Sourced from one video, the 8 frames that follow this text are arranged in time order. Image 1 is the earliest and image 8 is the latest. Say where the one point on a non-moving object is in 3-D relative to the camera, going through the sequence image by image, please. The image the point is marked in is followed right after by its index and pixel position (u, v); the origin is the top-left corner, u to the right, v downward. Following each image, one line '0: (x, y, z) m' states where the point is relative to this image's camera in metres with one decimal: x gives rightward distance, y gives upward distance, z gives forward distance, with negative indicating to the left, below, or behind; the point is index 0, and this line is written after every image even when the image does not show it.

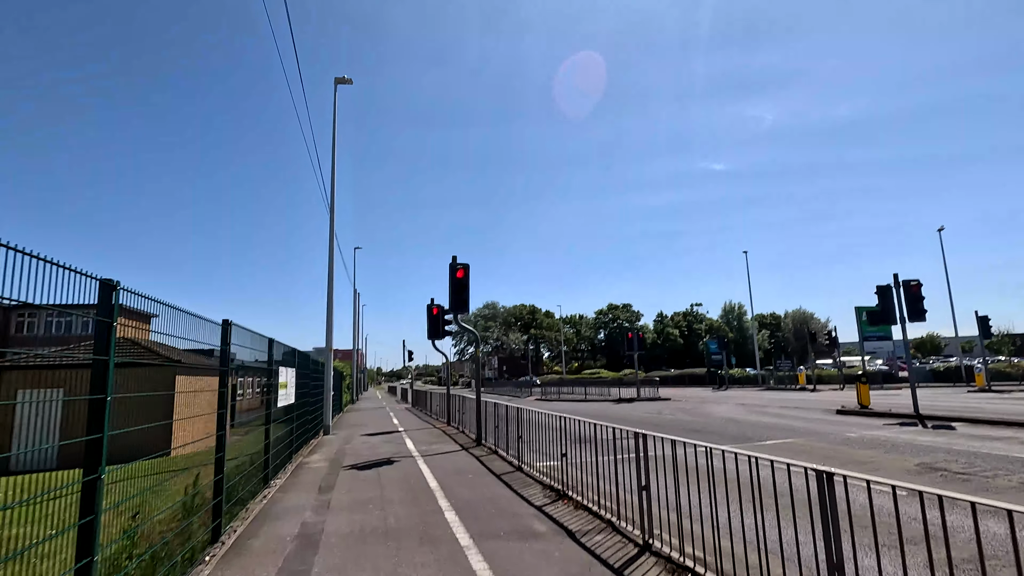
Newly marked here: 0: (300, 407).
0: (-5.1, -2.8, +14.1) m
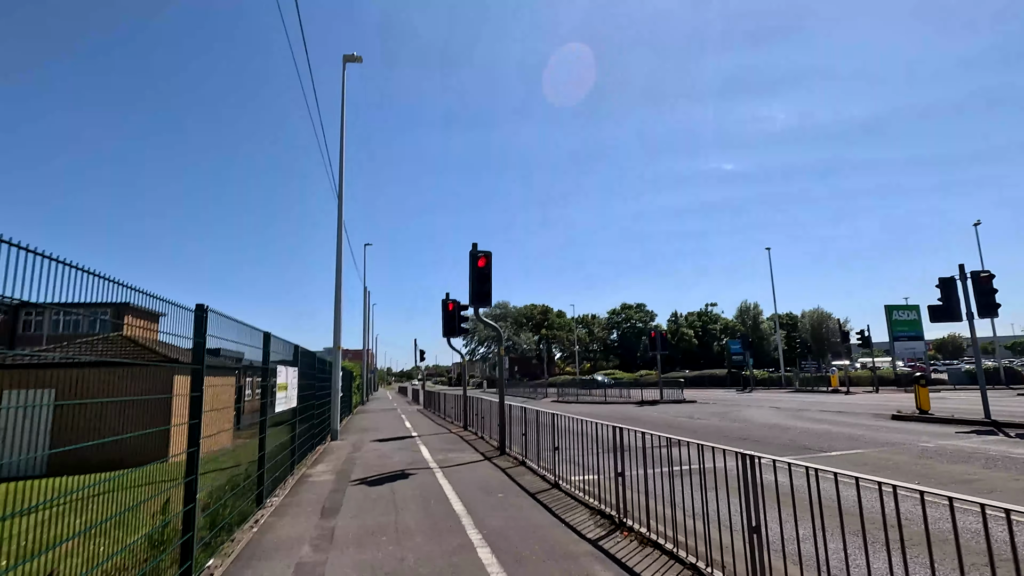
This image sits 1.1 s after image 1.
0: (-4.5, -2.6, +12.7) m
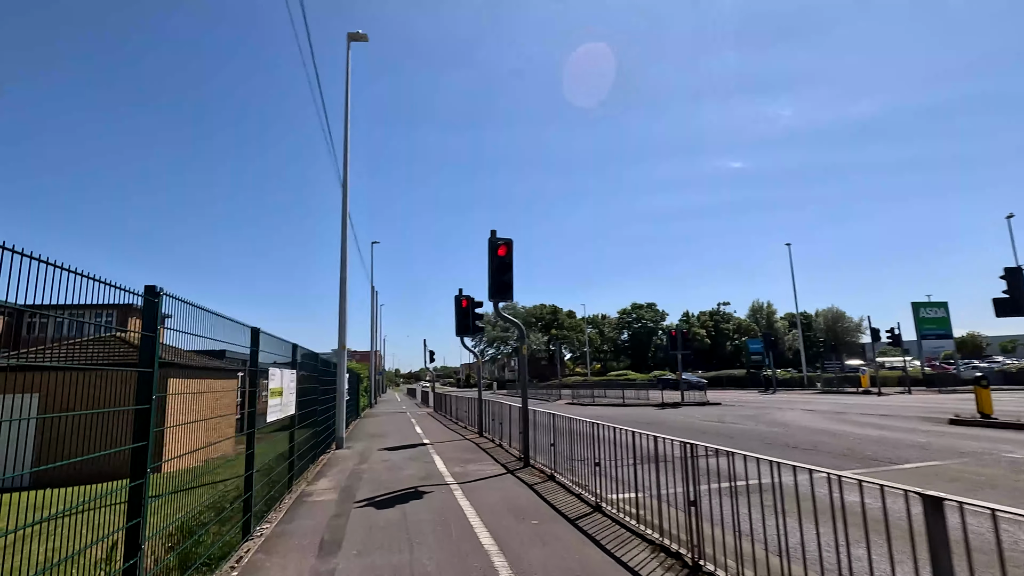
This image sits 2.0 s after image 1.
0: (-4.0, -2.5, +11.5) m
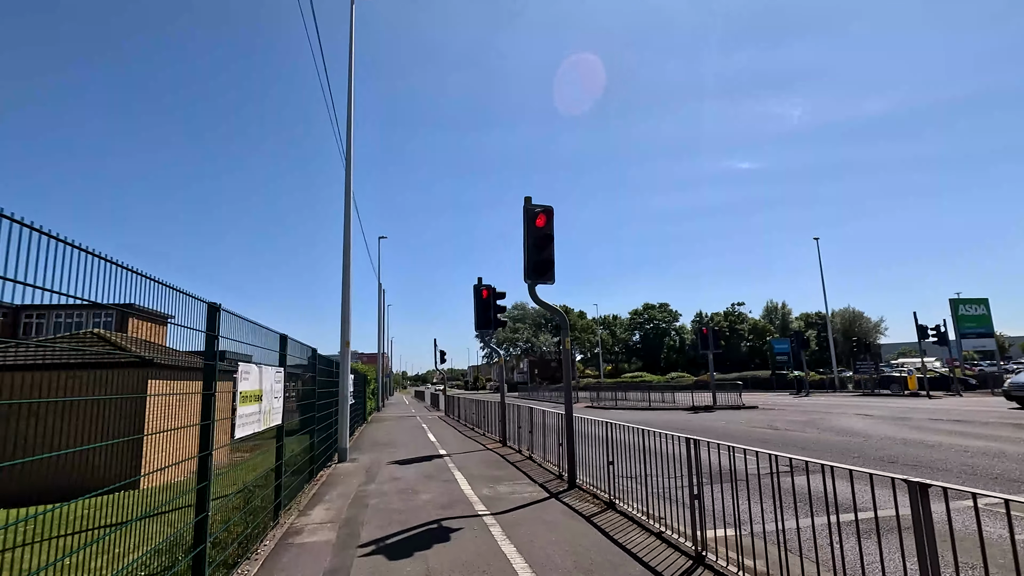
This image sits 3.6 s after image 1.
0: (-3.4, -2.2, +9.5) m
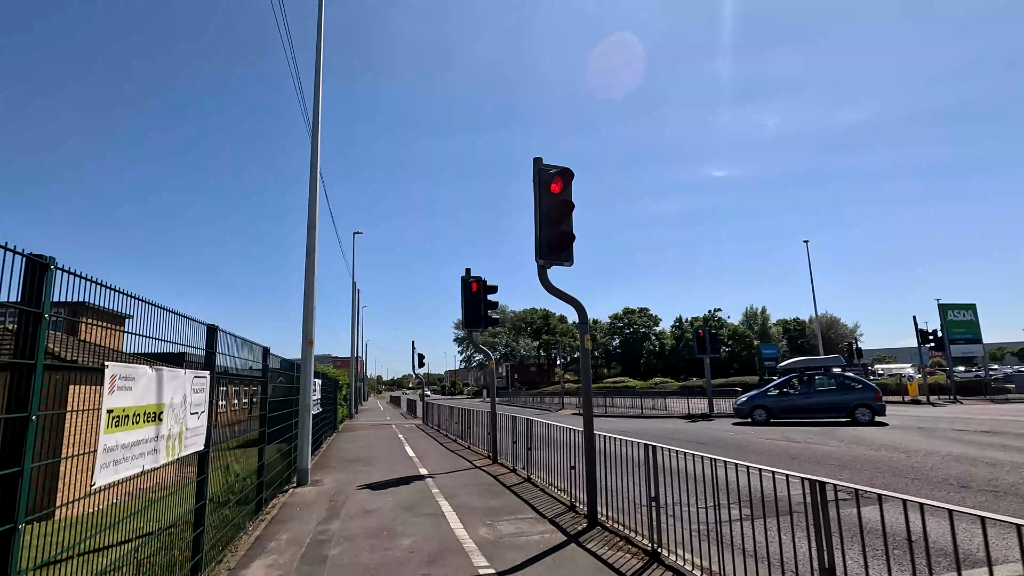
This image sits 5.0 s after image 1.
0: (-3.4, -2.0, +7.5) m
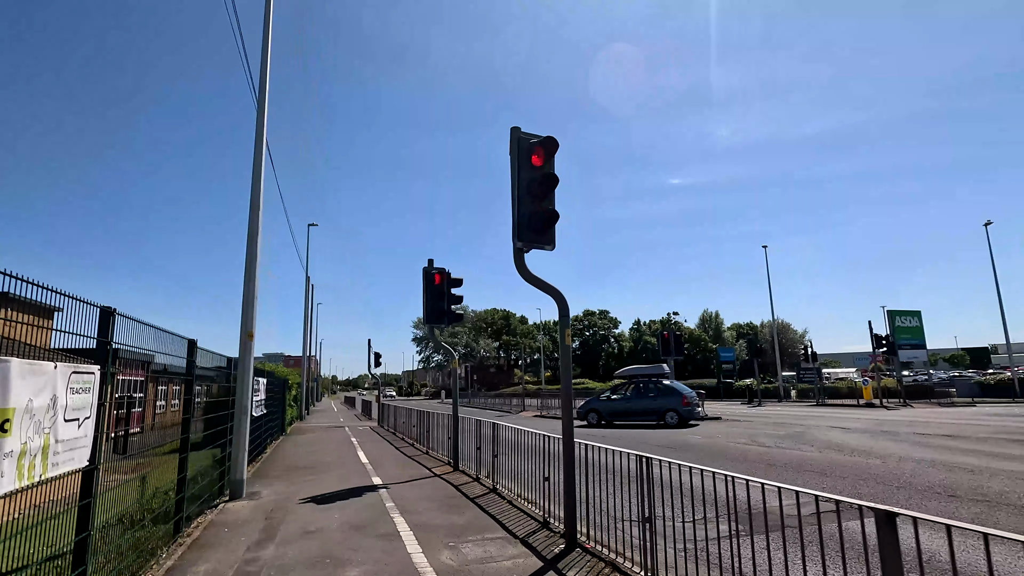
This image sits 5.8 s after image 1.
0: (-3.7, -1.8, +6.3) m
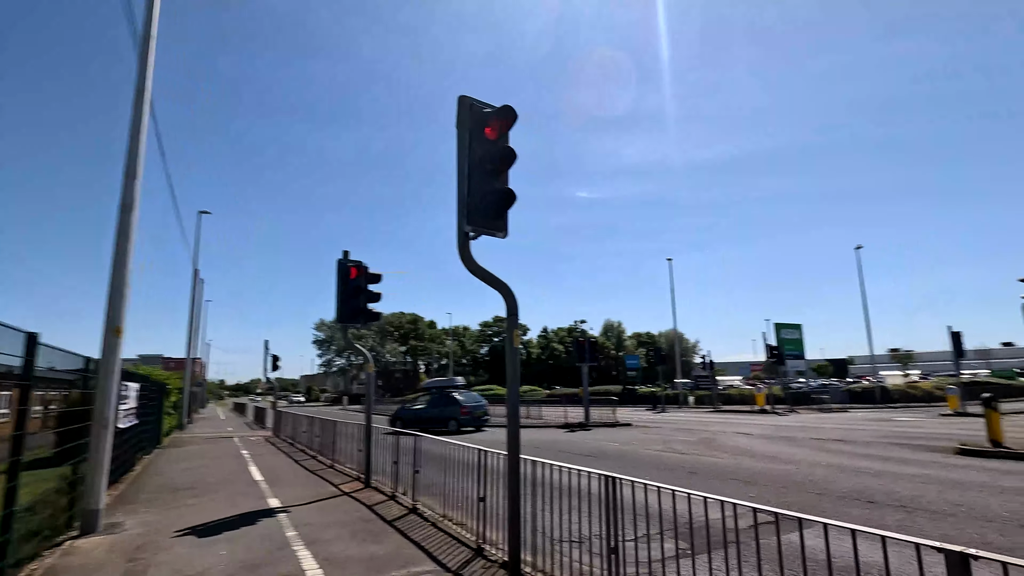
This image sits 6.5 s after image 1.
0: (-4.3, -1.6, +4.8) m
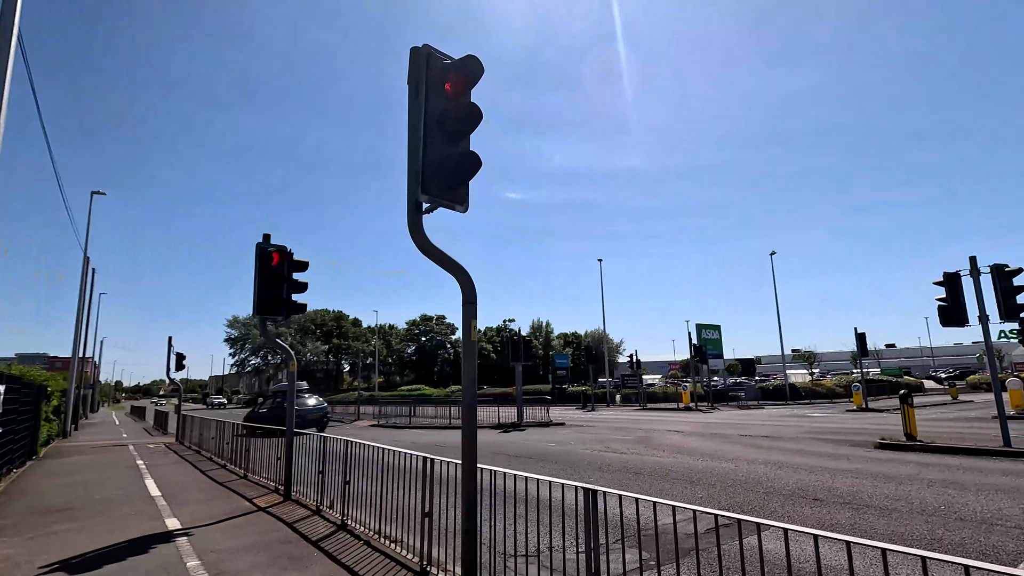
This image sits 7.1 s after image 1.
0: (-4.5, -1.3, +3.5) m
